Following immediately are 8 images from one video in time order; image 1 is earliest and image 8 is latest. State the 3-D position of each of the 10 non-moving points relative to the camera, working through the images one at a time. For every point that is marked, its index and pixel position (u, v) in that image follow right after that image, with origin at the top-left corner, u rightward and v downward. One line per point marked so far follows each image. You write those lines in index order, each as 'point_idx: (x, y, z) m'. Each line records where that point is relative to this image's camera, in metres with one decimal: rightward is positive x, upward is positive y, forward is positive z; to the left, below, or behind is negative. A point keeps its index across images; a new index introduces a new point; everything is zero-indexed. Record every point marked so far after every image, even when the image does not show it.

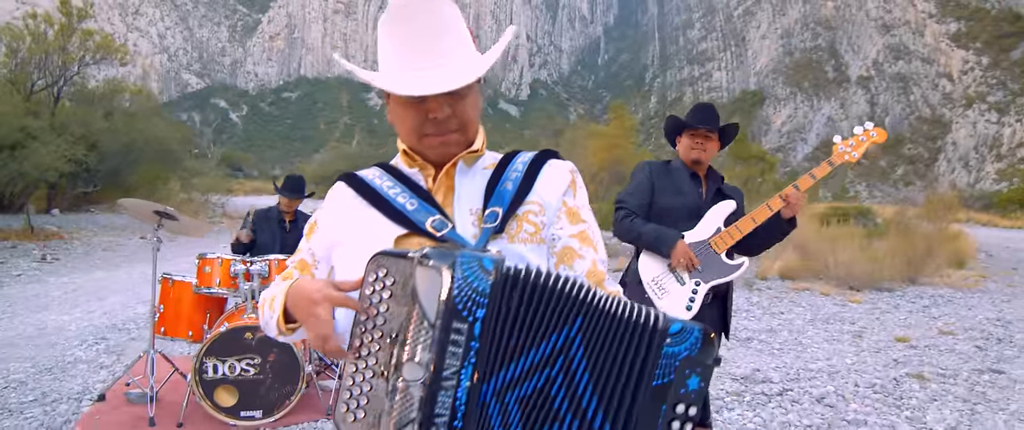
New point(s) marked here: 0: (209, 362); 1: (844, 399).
0: (-2.1, -1.0, +4.4) m
1: (+2.7, -1.5, +5.1) m
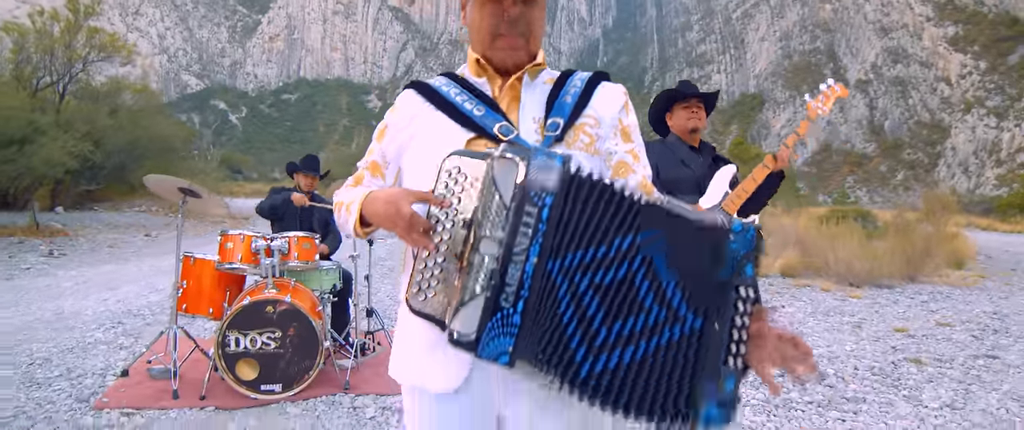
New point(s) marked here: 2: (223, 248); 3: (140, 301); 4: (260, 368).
0: (-2.0, -0.9, +4.5) m
1: (+2.8, -1.4, +5.3) m
2: (-2.2, -0.3, +4.9) m
3: (-5.1, -1.2, +8.6) m
4: (-1.9, -1.1, +4.7) m
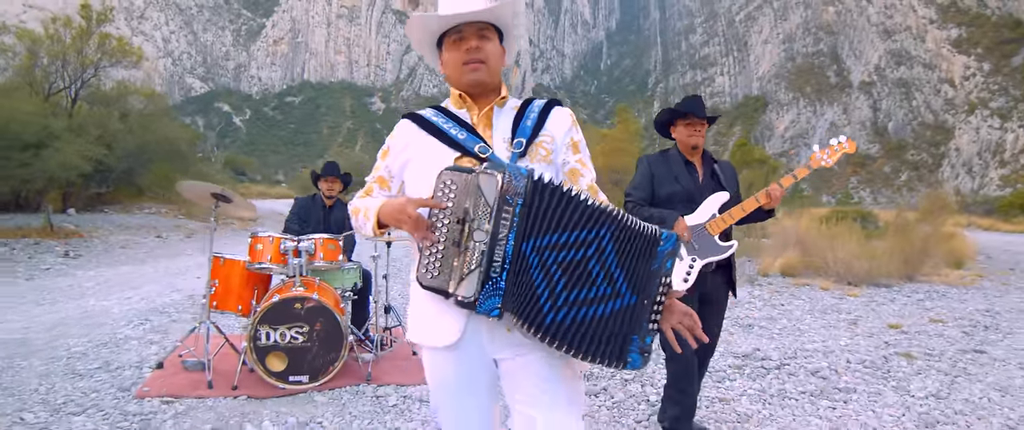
0: (-1.9, -0.9, +4.9) m
1: (+2.8, -1.4, +5.6) m
2: (-2.1, -0.3, +5.2) m
3: (-4.9, -1.2, +9.0) m
4: (-1.8, -1.2, +5.0) m
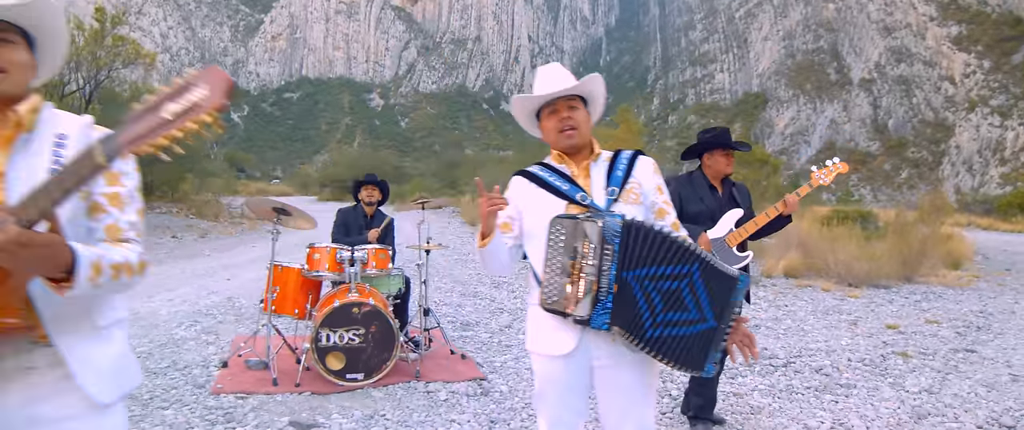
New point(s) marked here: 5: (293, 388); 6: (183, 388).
0: (-1.6, -1.0, +5.4) m
1: (+3.2, -1.5, +6.1) m
2: (-1.8, -0.4, +5.8) m
3: (-4.6, -1.3, +9.5) m
4: (-1.5, -1.3, +5.6) m
5: (-1.9, -1.5, +5.5) m
6: (-2.8, -1.5, +5.4) m
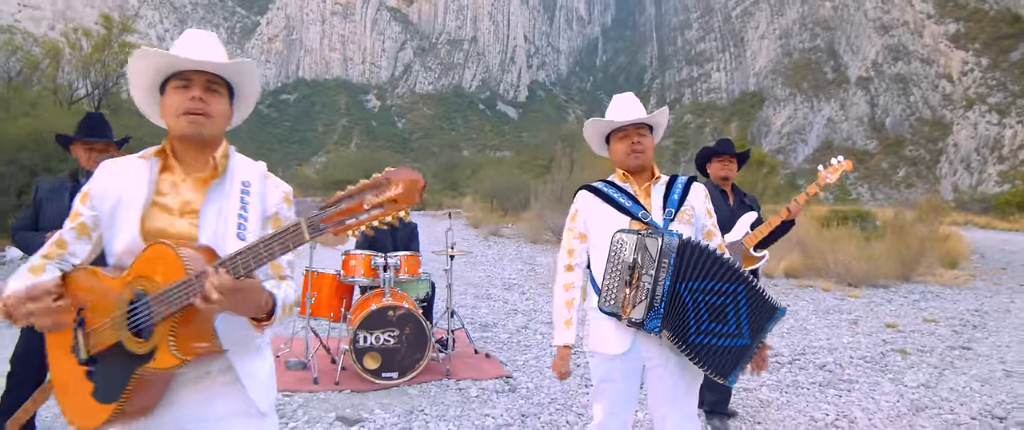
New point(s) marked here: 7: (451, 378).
0: (-1.4, -1.1, +5.8) m
1: (+3.4, -1.6, +6.5) m
2: (-1.6, -0.5, +6.2) m
3: (-4.4, -1.4, +9.9) m
4: (-1.2, -1.4, +6.0) m
5: (-1.7, -1.6, +5.9) m
6: (-2.6, -1.6, +5.8) m
7: (-0.6, -1.6, +6.1) m
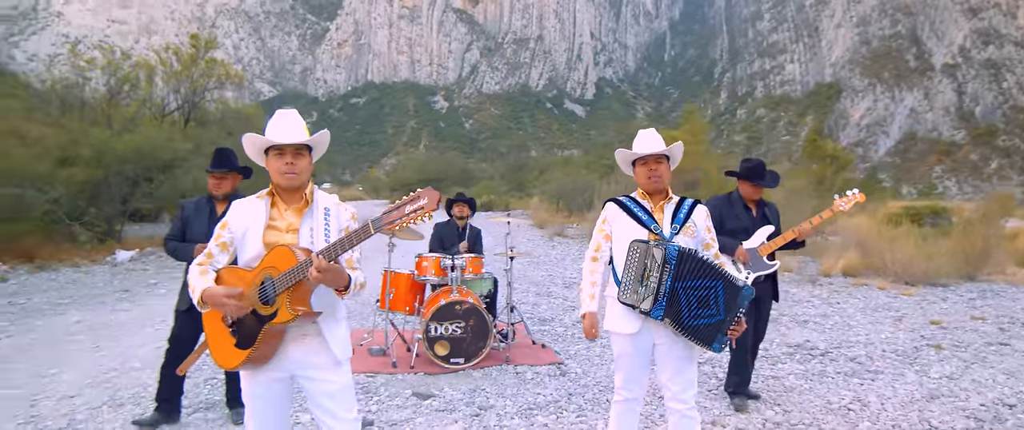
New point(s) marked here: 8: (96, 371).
0: (-0.9, -1.2, +6.8) m
1: (+4.0, -1.6, +7.0) m
2: (-1.0, -0.6, +7.2) m
3: (-3.4, -1.5, +11.2) m
4: (-0.7, -1.4, +6.9) m
5: (-1.1, -1.7, +6.9) m
6: (-2.0, -1.7, +6.9) m
7: (0.0, -1.7, +7.0) m
8: (-4.2, -1.6, +6.4) m
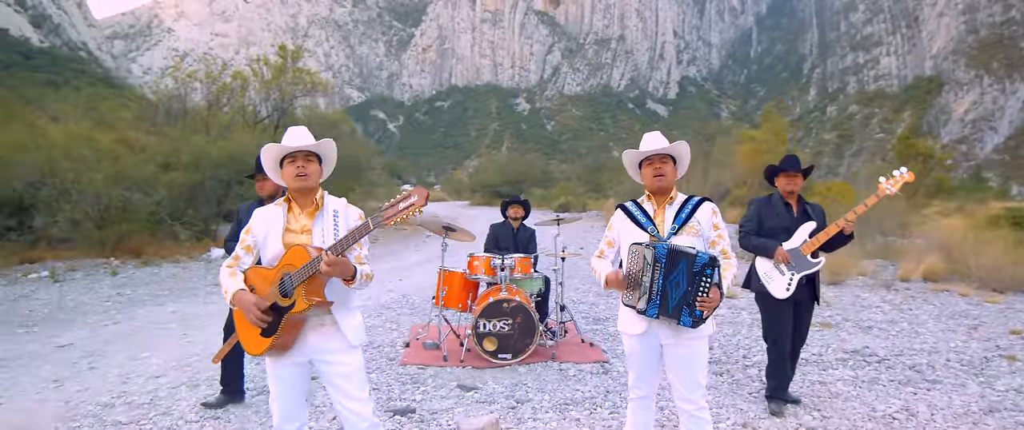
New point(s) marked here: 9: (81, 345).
0: (-0.4, -1.2, +7.1) m
1: (+4.4, -1.6, +6.7) m
2: (-0.5, -0.6, +7.5) m
3: (-2.4, -1.5, +11.8) m
4: (-0.2, -1.5, +7.2) m
5: (-0.6, -1.7, +7.2) m
6: (-1.5, -1.7, +7.4) m
7: (+0.5, -1.7, +7.2) m
8: (-3.7, -1.6, +7.2) m
9: (-5.3, -1.6, +7.7) m
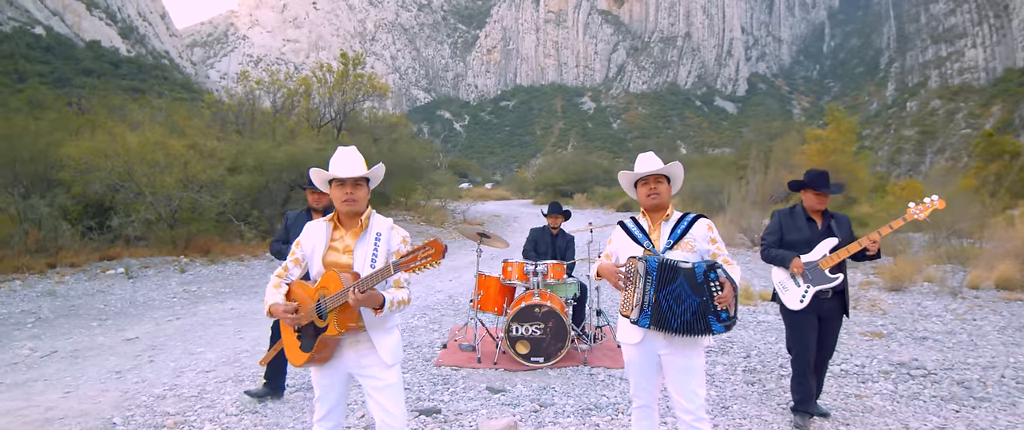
0: (0.0, -1.3, +7.2) m
1: (+4.7, -1.7, +6.4) m
2: (-0.1, -0.6, +7.6) m
3: (-1.6, -1.6, +12.1) m
4: (+0.2, -1.5, +7.3) m
5: (-0.3, -1.8, +7.4) m
6: (-1.1, -1.7, +7.6) m
7: (+0.8, -1.7, +7.2) m
8: (-3.3, -1.6, +7.6) m
9: (-4.8, -1.6, +8.3) m
